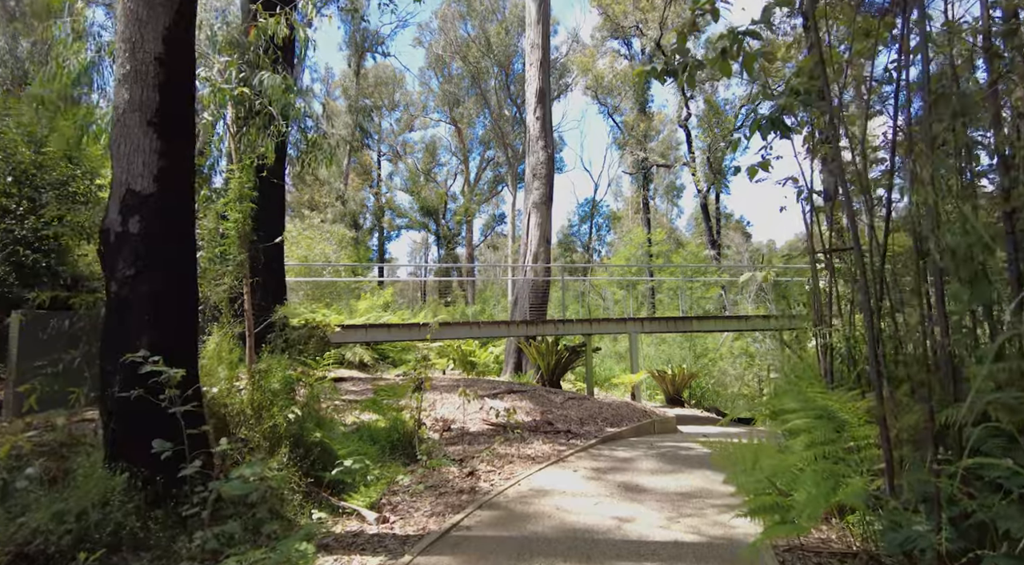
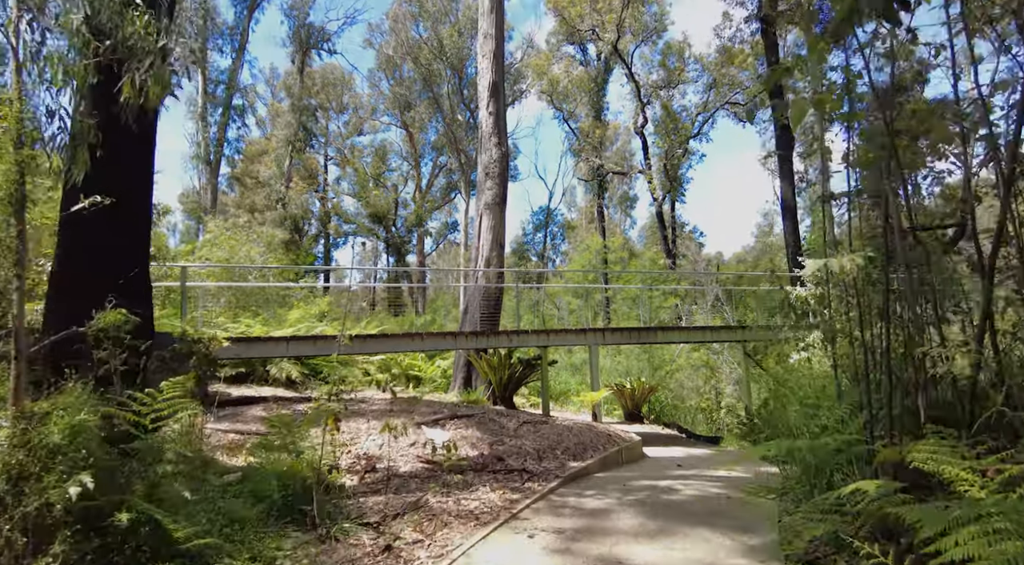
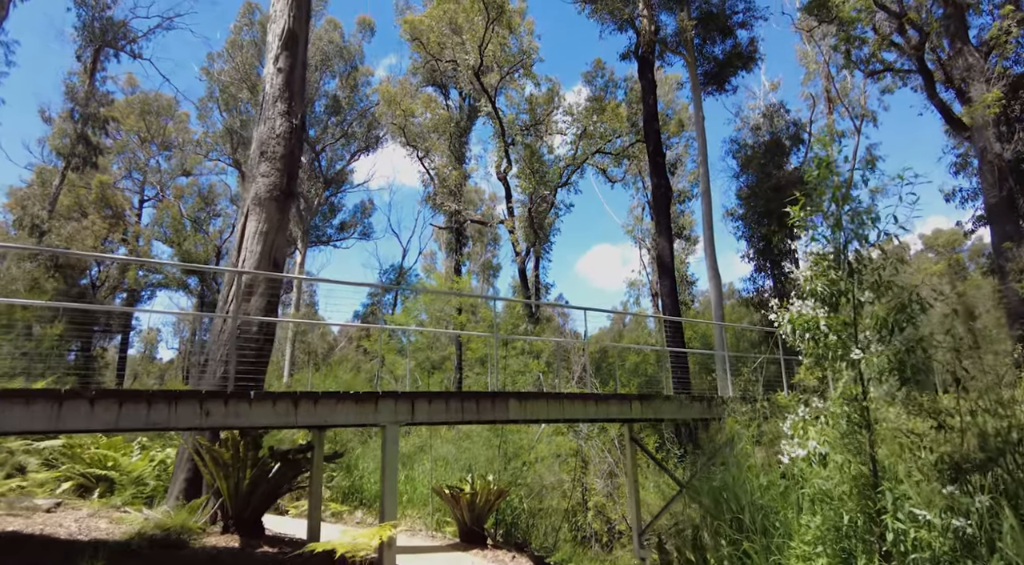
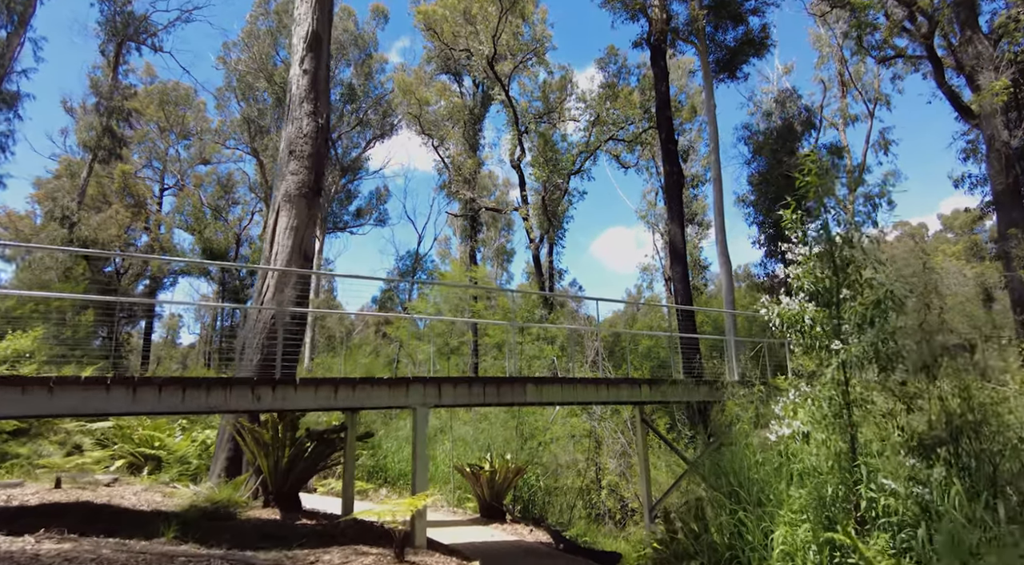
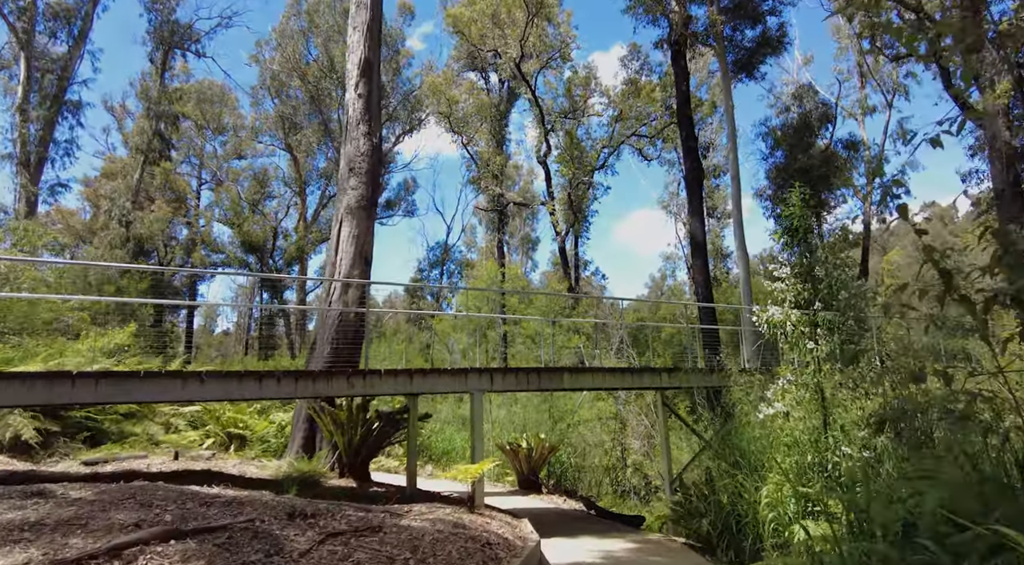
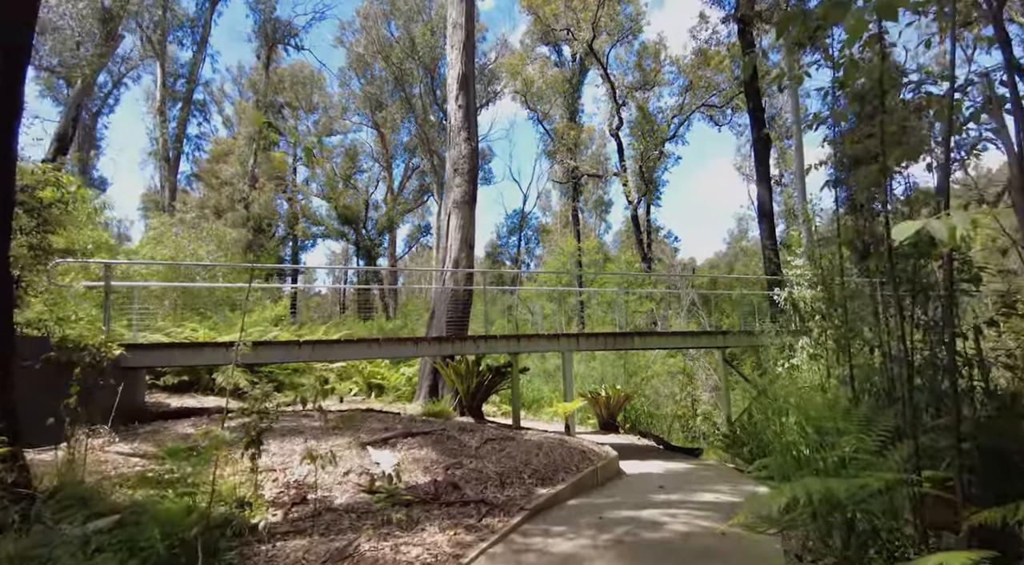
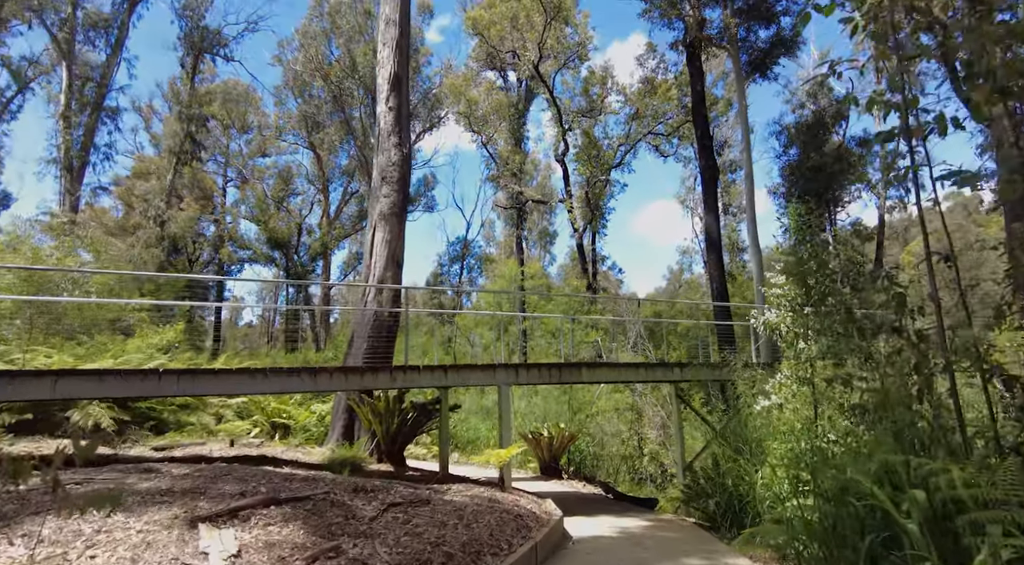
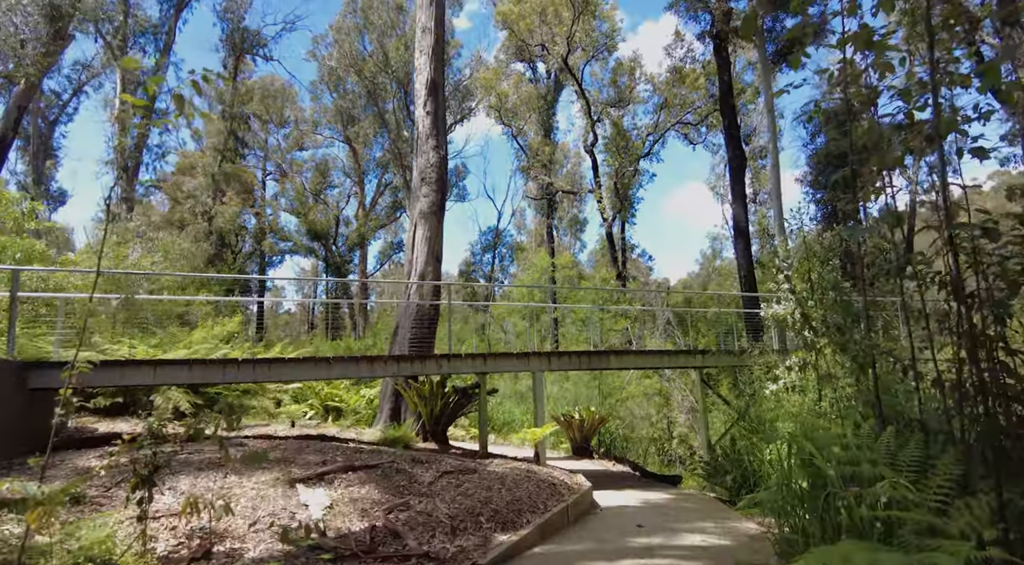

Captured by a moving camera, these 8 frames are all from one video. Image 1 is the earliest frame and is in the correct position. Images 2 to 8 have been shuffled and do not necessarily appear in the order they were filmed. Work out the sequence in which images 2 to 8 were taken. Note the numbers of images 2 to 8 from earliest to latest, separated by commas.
2, 6, 8, 7, 5, 4, 3
